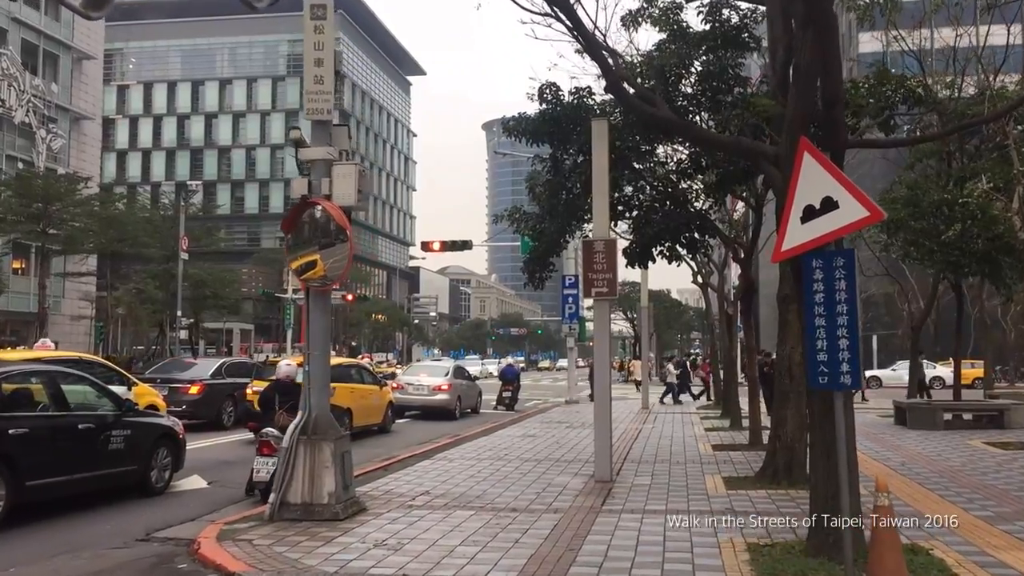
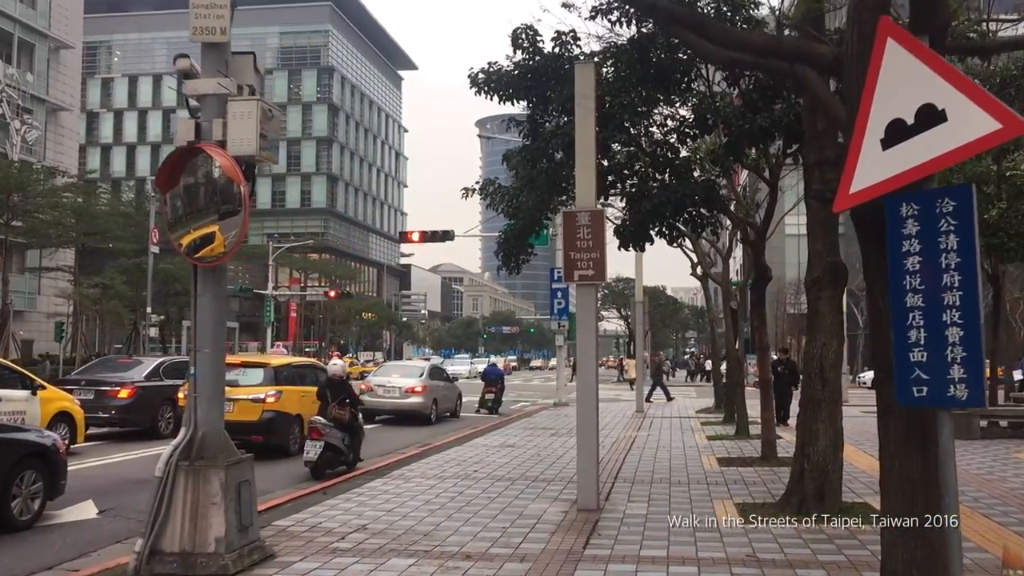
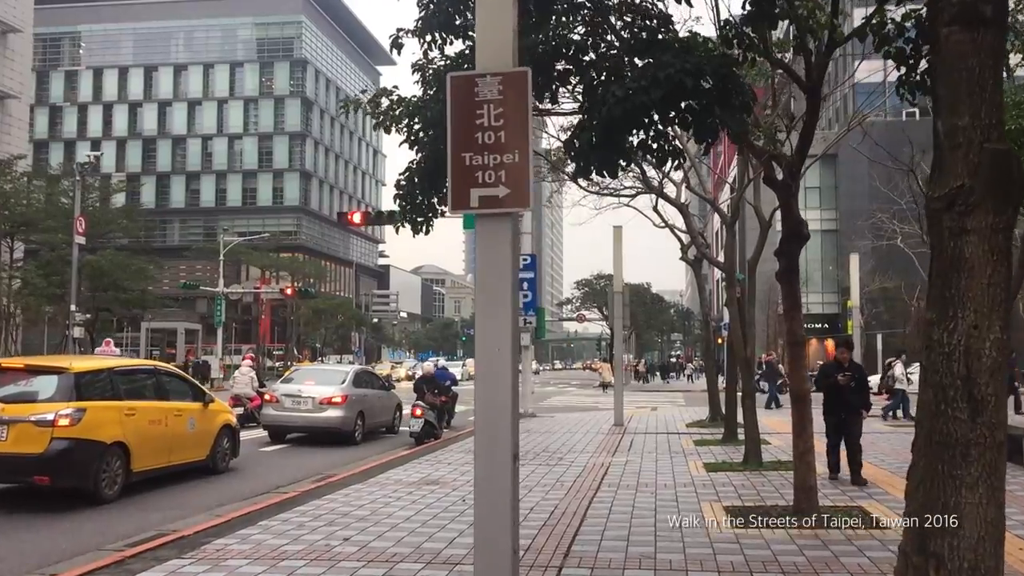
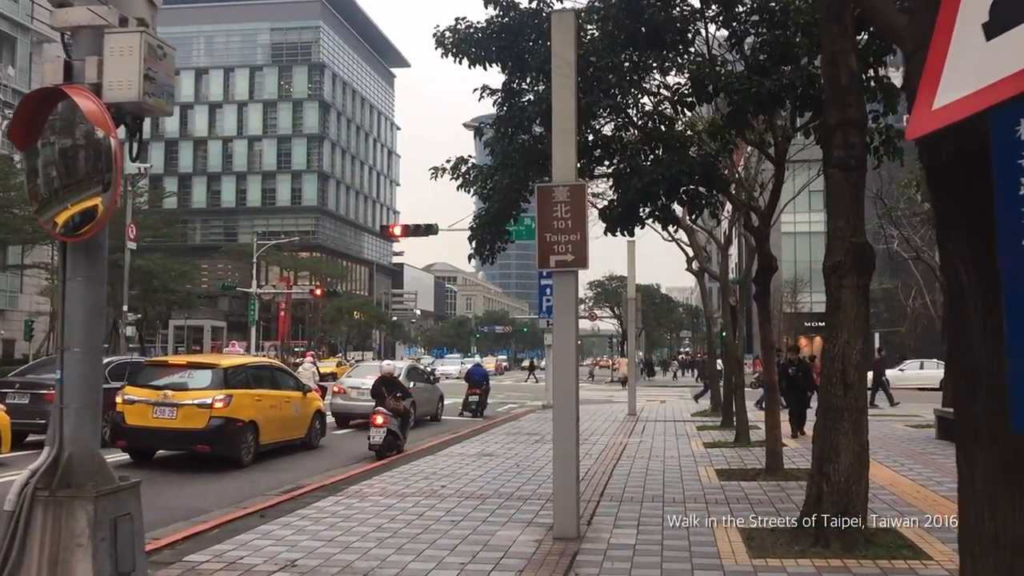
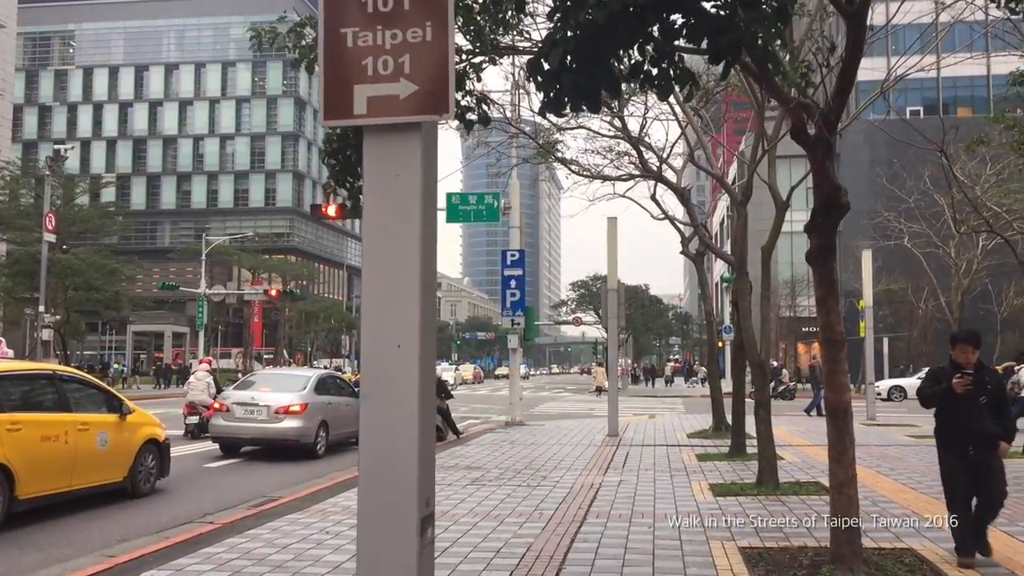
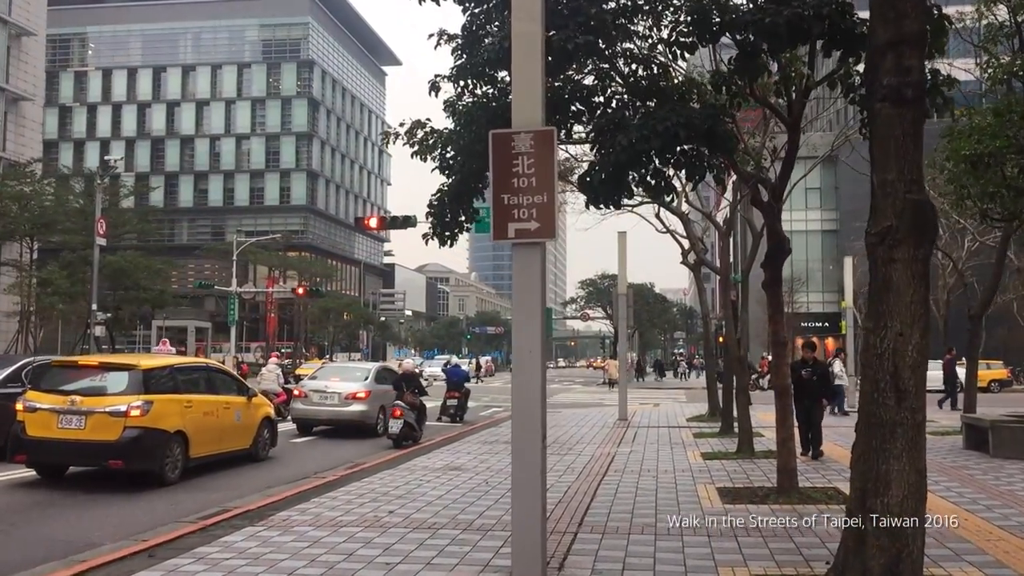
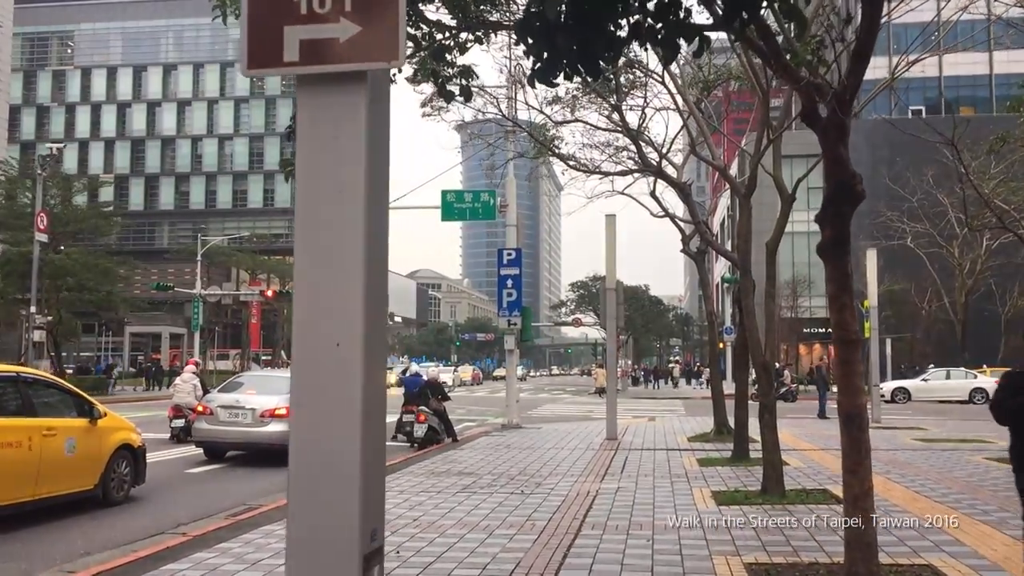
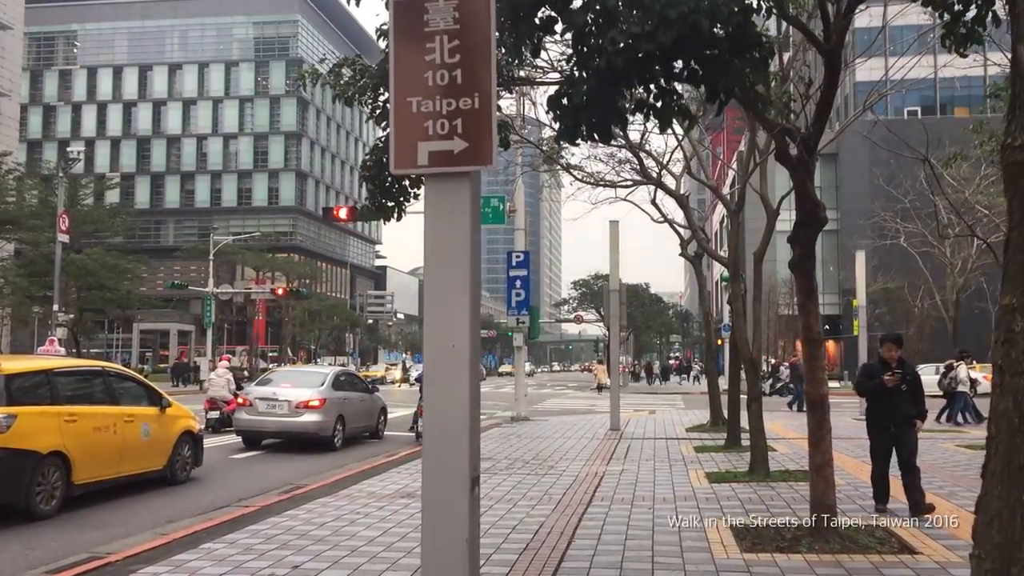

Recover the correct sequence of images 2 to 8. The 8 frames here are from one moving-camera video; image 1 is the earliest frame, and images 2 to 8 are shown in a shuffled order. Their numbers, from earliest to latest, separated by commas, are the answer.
2, 4, 6, 3, 8, 5, 7
